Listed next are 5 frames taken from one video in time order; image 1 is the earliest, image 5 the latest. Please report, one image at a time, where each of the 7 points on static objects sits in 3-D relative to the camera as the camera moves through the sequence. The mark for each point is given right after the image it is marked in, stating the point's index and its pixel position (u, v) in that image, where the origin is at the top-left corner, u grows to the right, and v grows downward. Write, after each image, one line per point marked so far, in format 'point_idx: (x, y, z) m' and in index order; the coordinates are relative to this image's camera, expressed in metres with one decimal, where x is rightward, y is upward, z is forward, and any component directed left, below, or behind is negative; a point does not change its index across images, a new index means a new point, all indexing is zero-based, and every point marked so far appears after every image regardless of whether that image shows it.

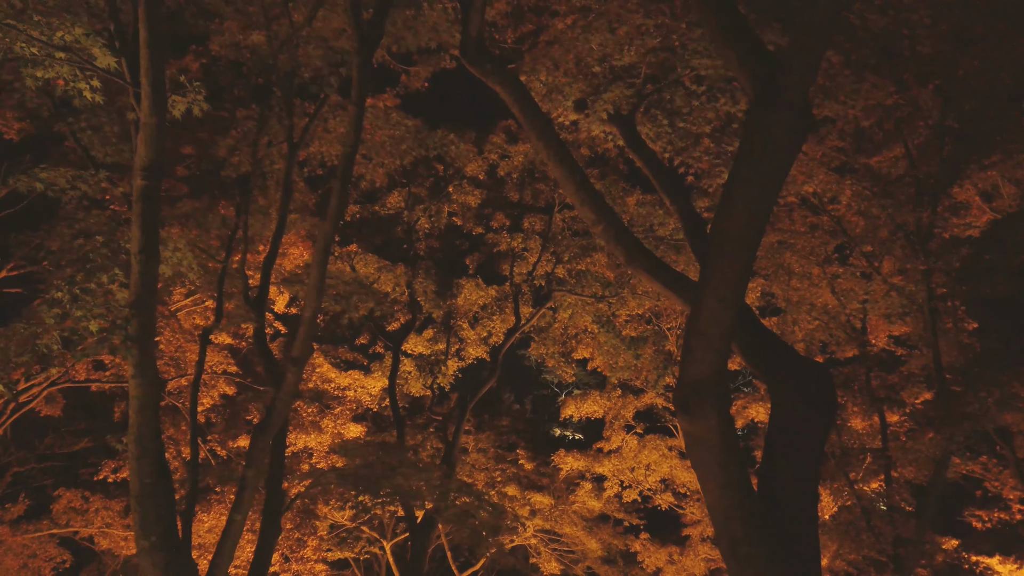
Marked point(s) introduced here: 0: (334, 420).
0: (-3.7, -2.7, +15.8) m
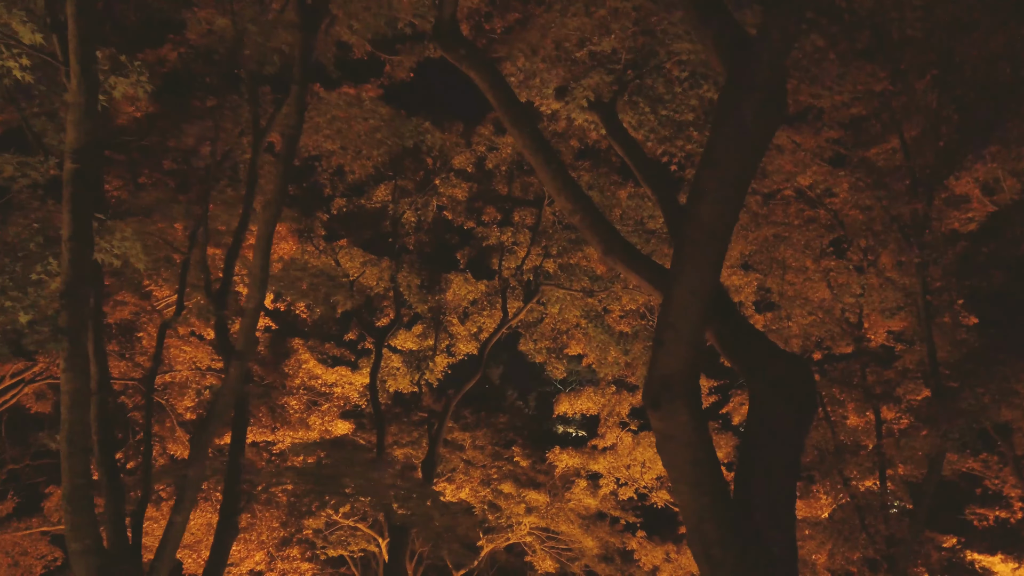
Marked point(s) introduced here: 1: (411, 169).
0: (-3.9, -2.6, +15.6) m
1: (-2.0, +2.3, +14.8) m
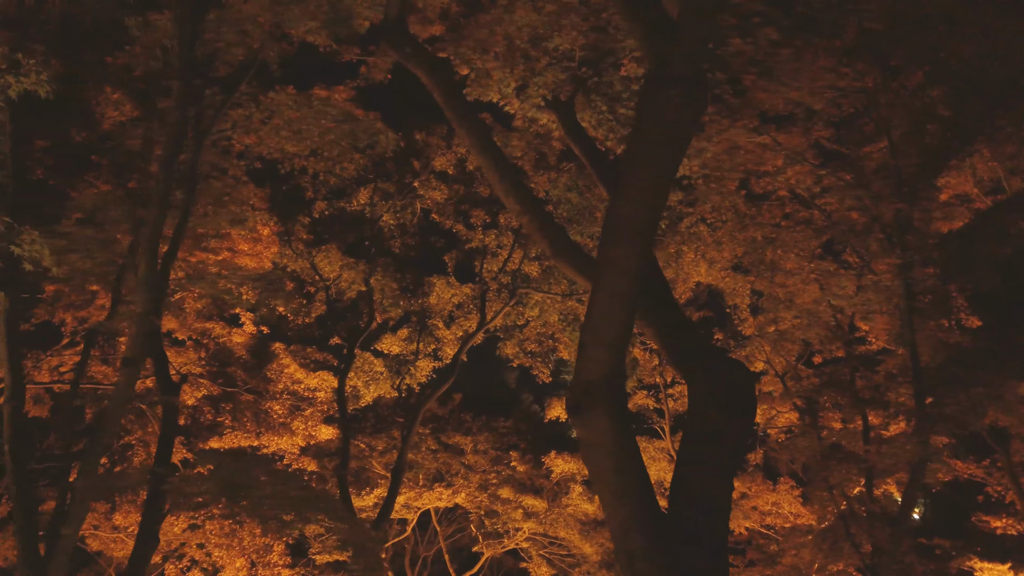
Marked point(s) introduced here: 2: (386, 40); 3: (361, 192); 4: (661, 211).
0: (-4.2, -2.7, +15.5) m
1: (-2.3, +2.2, +14.7) m
2: (-1.3, +2.5, +7.8) m
3: (-2.8, +1.8, +14.4) m
4: (+1.0, +0.5, +5.1) m
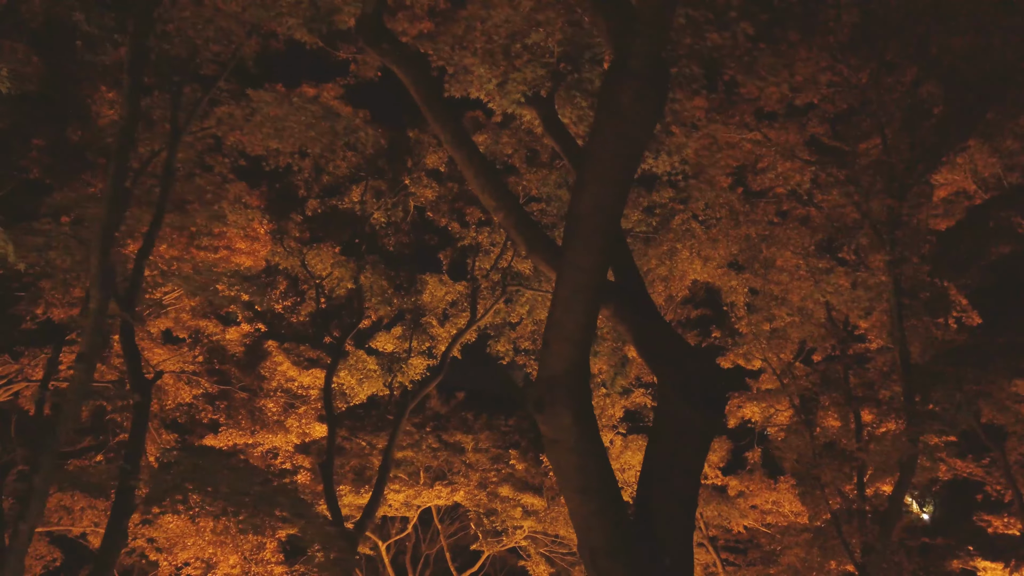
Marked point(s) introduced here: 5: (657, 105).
0: (-4.4, -2.7, +15.5) m
1: (-2.5, +2.3, +14.7) m
2: (-1.5, +2.6, +7.8) m
3: (-3.0, +1.9, +14.4) m
4: (+0.7, +0.6, +5.1) m
5: (+1.0, +1.2, +5.1) m
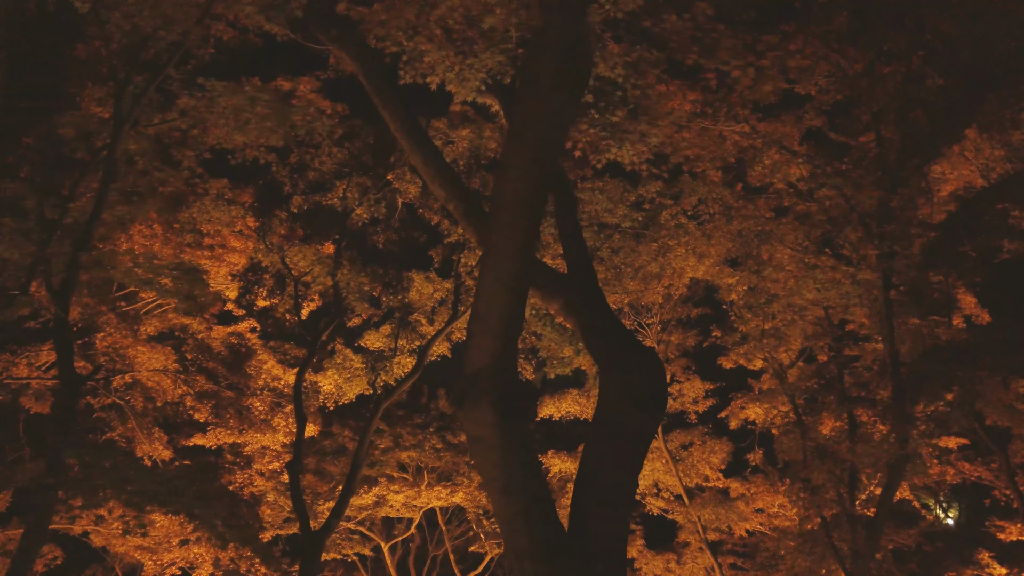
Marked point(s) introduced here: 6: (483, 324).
0: (-4.6, -2.6, +15.4) m
1: (-2.7, +2.3, +14.5) m
2: (-1.9, +2.6, +7.6) m
3: (-3.2, +1.9, +14.2) m
4: (+0.2, +0.6, +4.8) m
5: (+0.5, +1.3, +4.8) m
6: (-0.2, -0.2, +4.8) m
